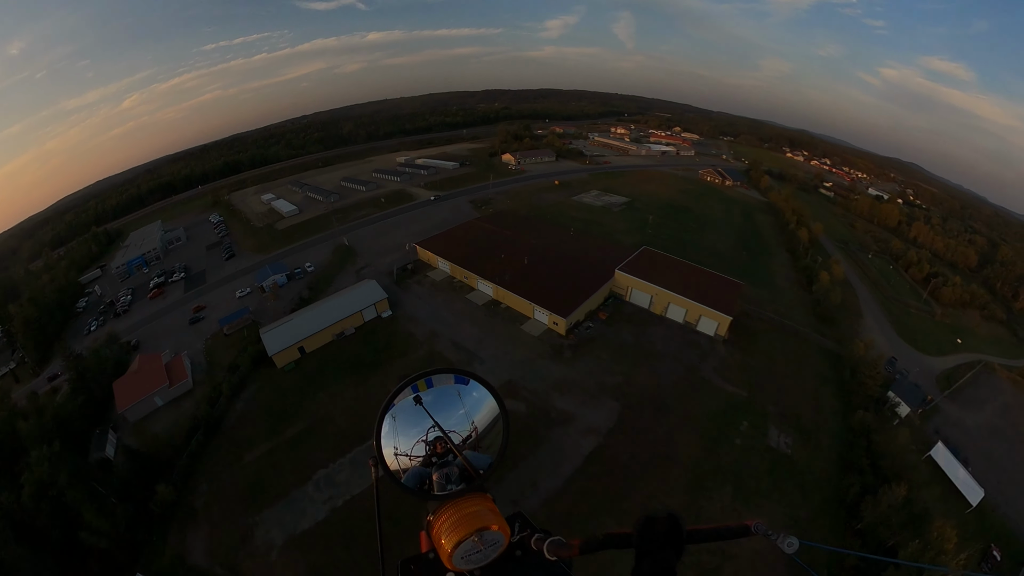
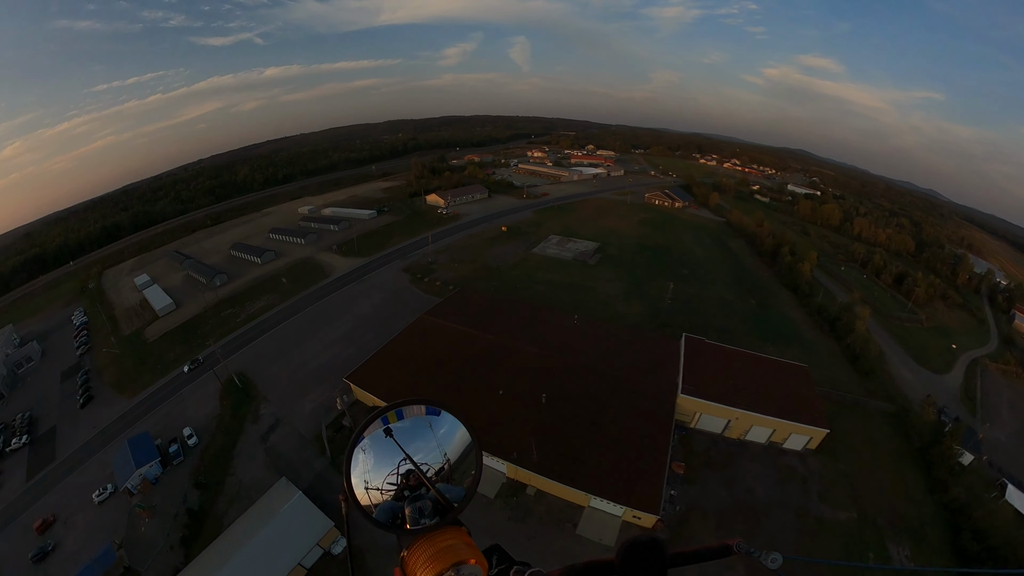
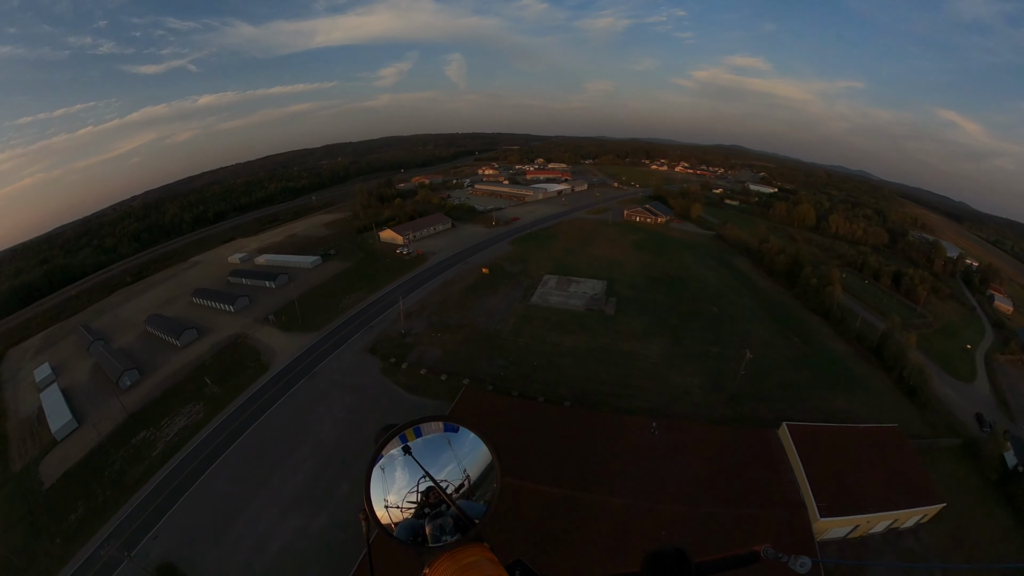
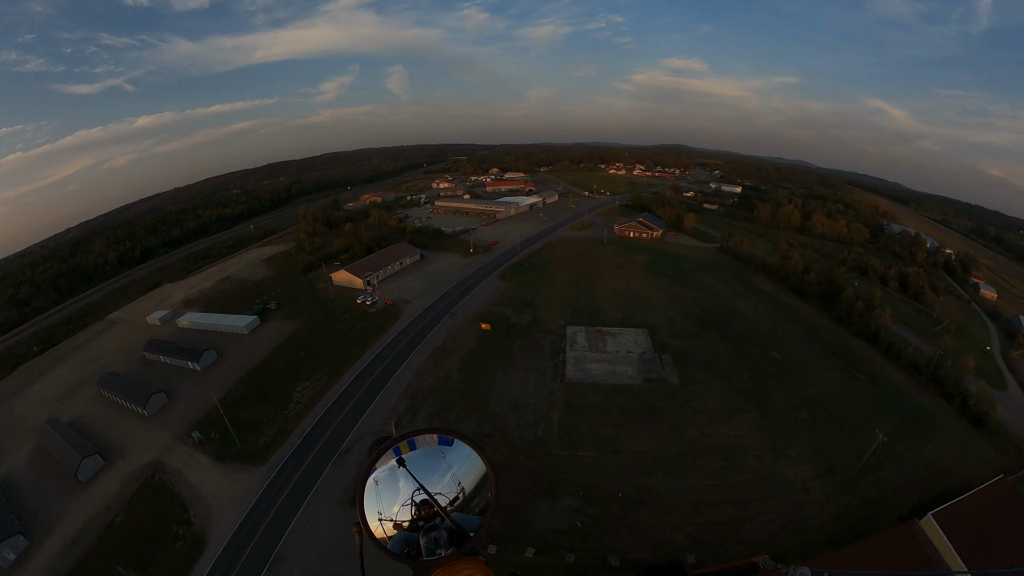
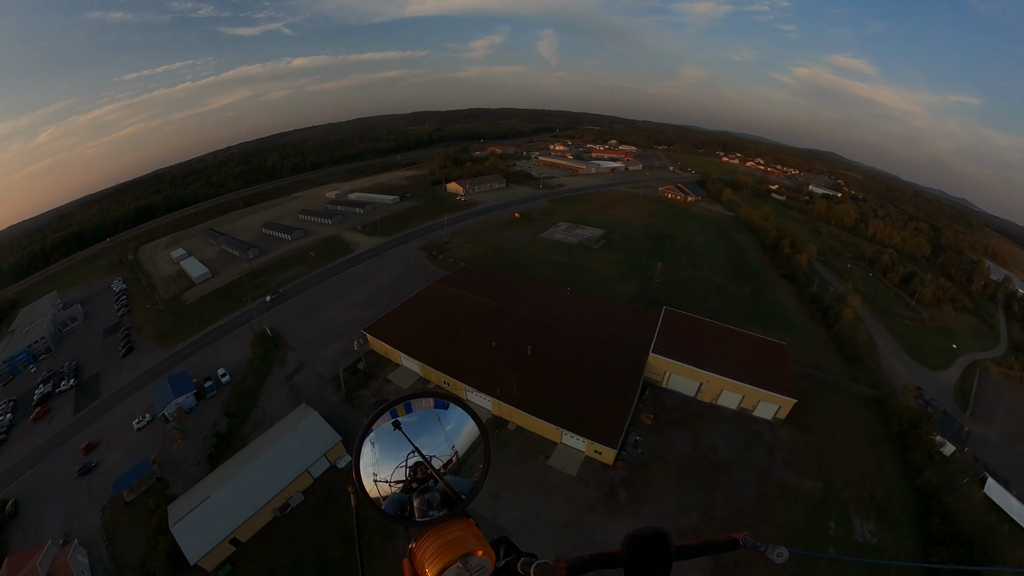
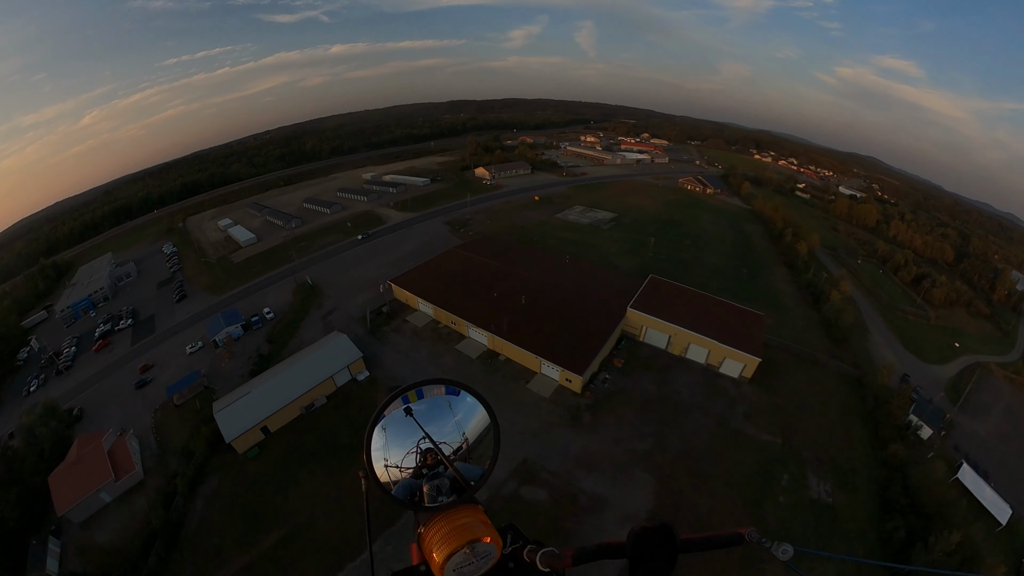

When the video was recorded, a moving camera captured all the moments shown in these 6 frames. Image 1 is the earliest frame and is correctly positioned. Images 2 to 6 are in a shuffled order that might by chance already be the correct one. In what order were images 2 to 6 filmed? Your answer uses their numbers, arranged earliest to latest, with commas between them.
6, 5, 2, 3, 4
